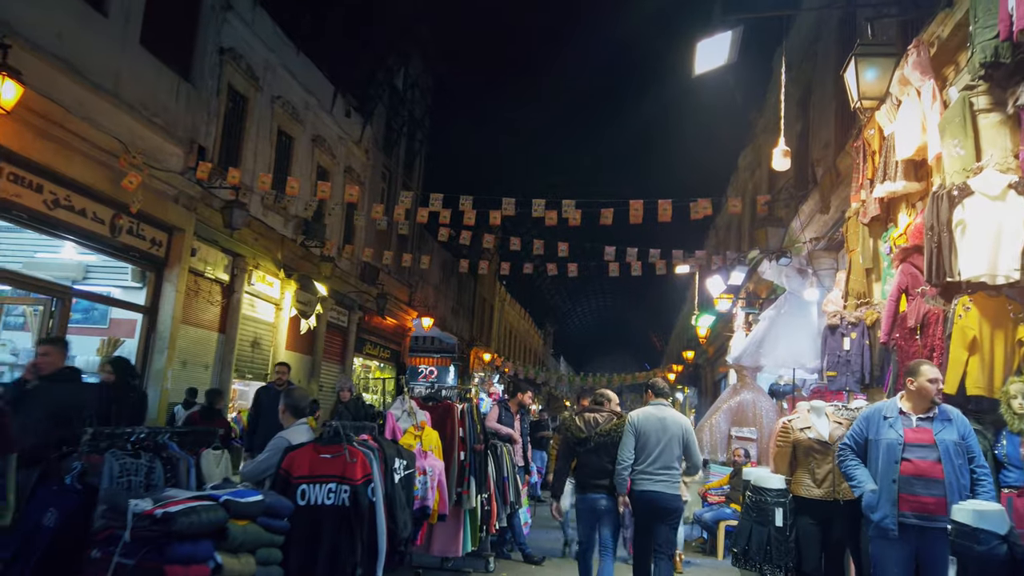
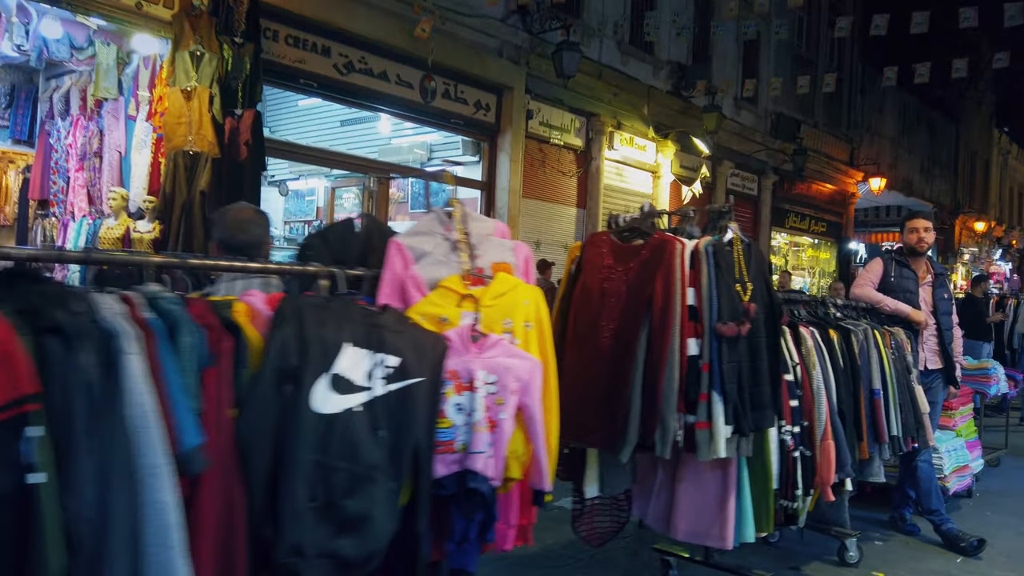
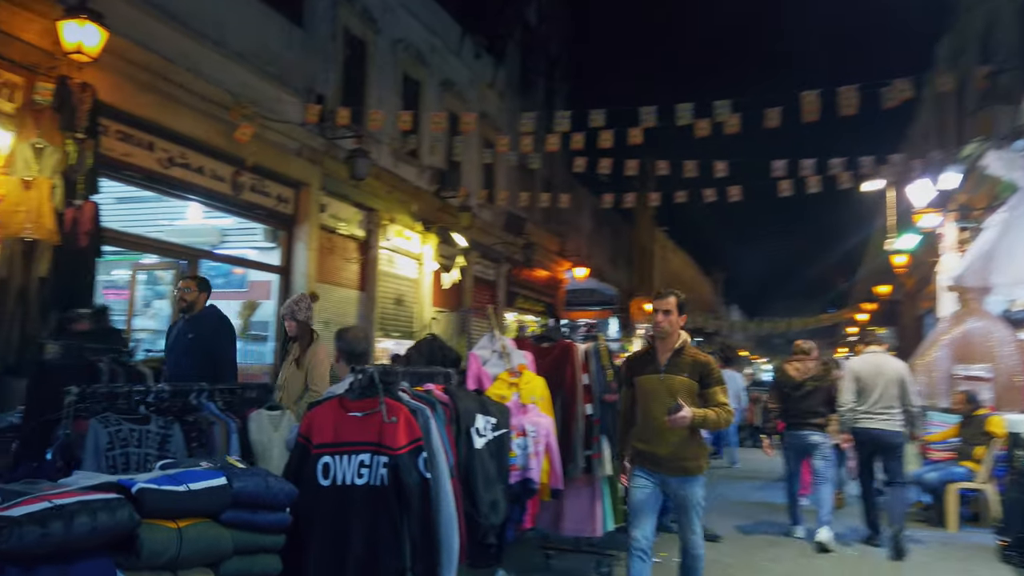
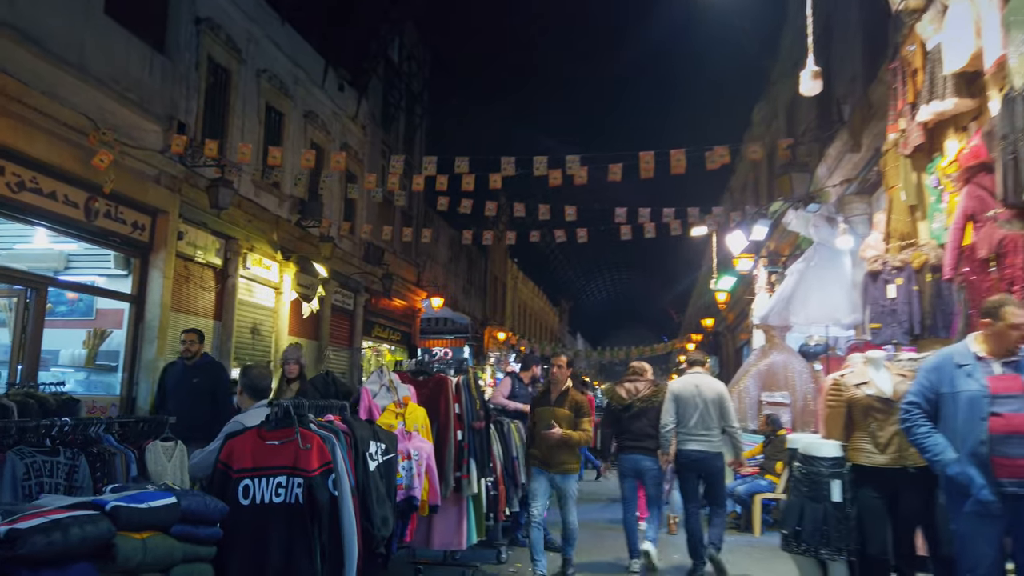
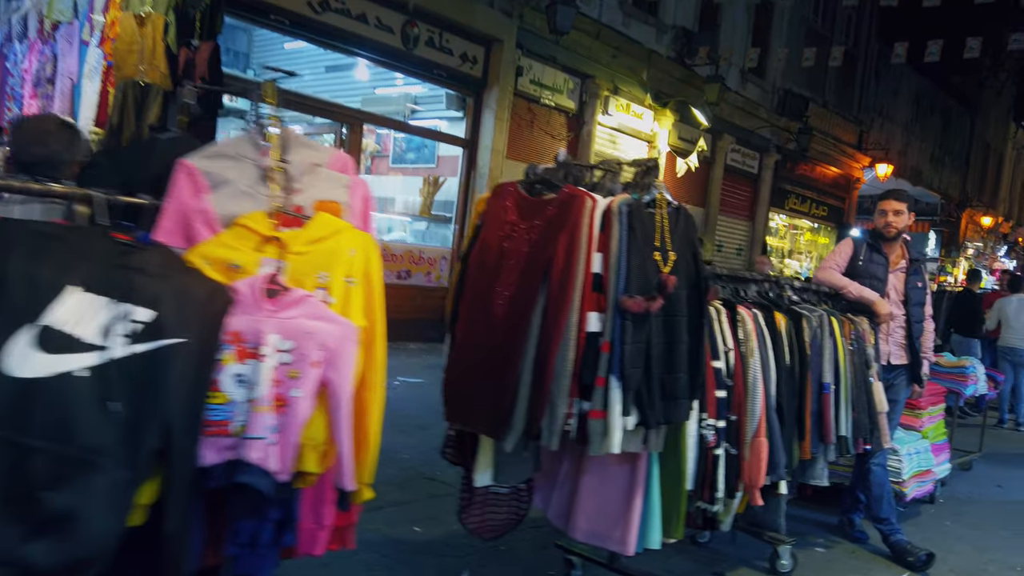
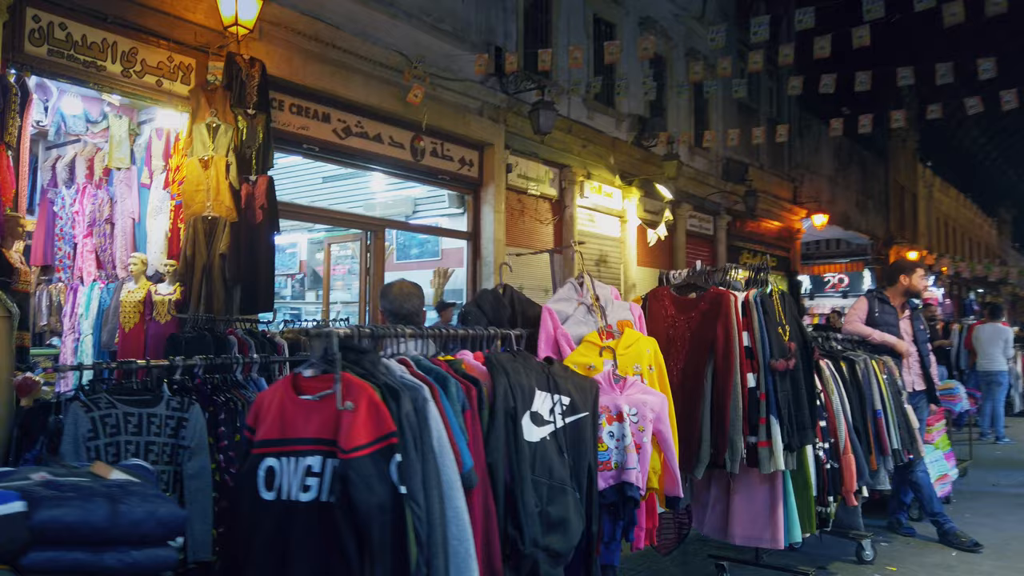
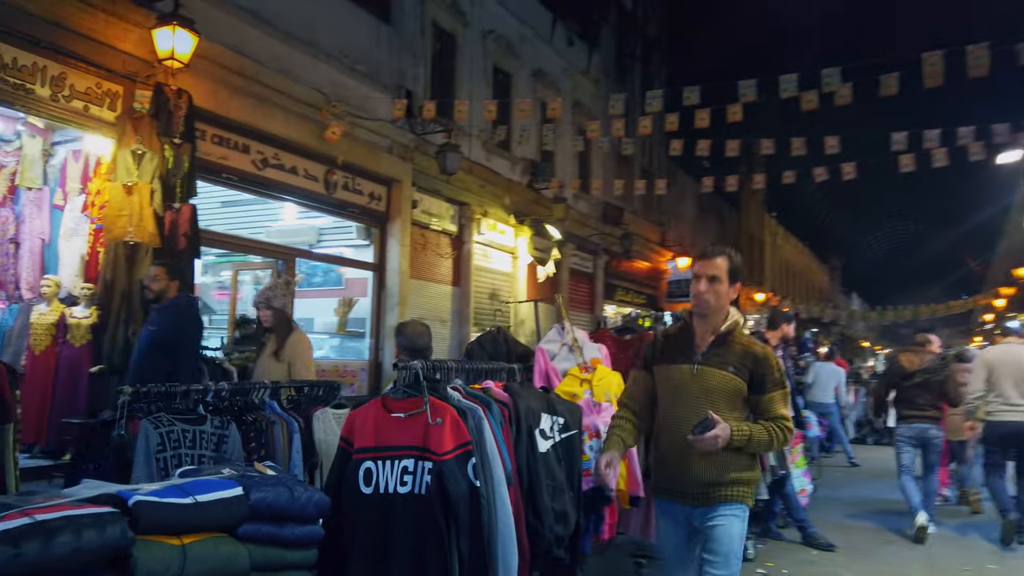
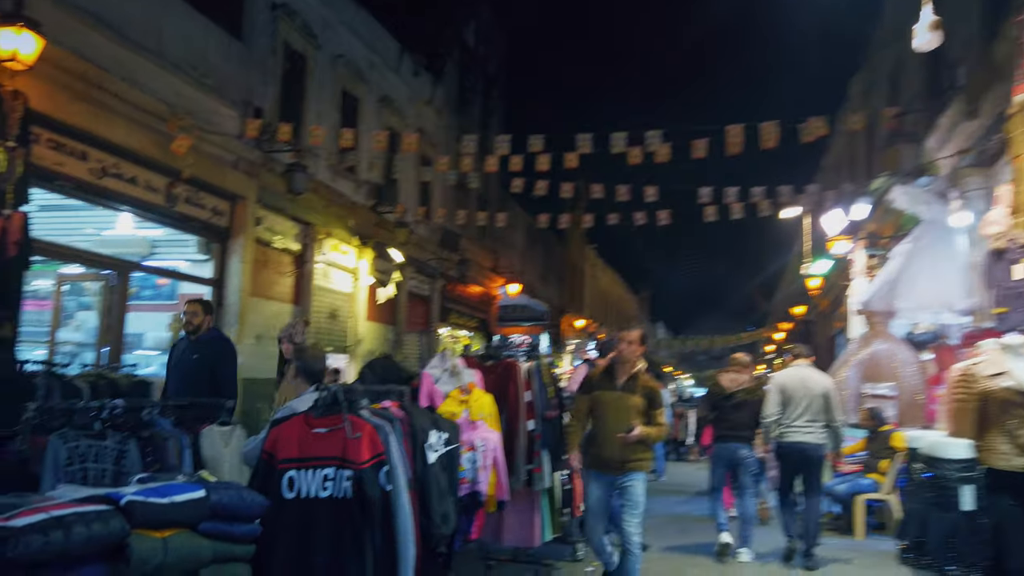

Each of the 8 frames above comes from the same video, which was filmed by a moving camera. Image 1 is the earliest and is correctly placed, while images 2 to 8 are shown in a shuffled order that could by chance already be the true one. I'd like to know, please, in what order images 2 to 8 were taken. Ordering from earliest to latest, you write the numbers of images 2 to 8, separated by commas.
4, 8, 3, 7, 6, 2, 5
